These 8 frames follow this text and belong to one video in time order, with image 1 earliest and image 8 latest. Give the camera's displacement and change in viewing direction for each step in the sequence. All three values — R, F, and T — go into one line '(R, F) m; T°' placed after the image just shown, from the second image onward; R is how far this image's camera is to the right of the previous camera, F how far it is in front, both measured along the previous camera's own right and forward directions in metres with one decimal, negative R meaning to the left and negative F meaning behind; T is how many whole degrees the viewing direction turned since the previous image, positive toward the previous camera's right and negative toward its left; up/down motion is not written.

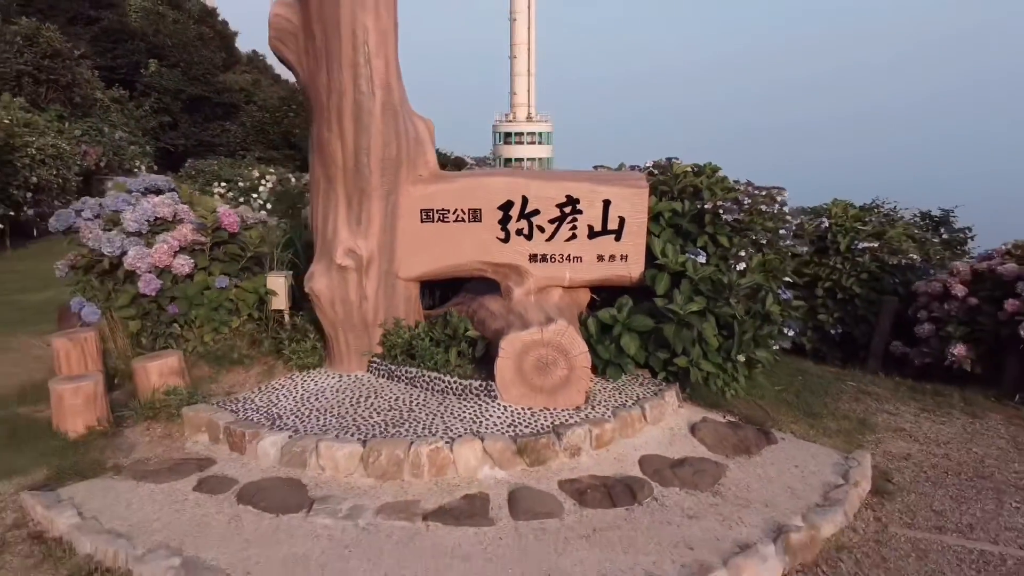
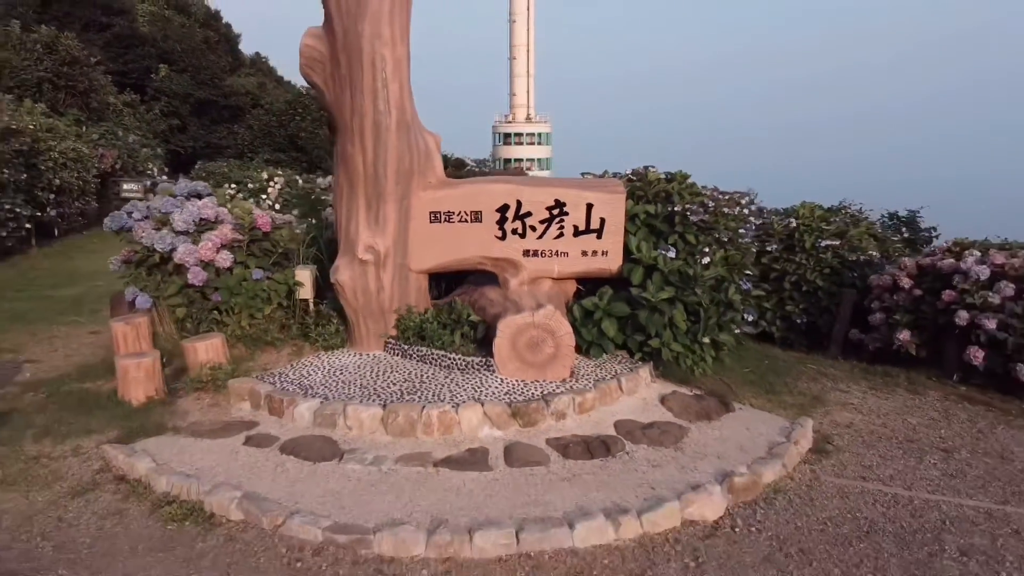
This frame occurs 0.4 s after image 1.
(0.0, -0.5) m; 0°
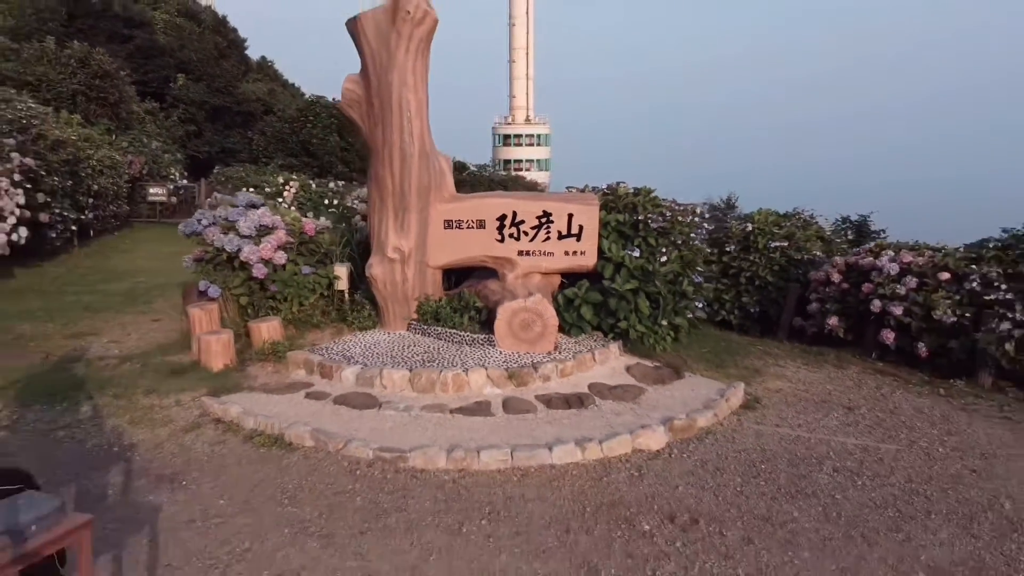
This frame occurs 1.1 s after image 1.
(0.0, -1.0) m; 0°
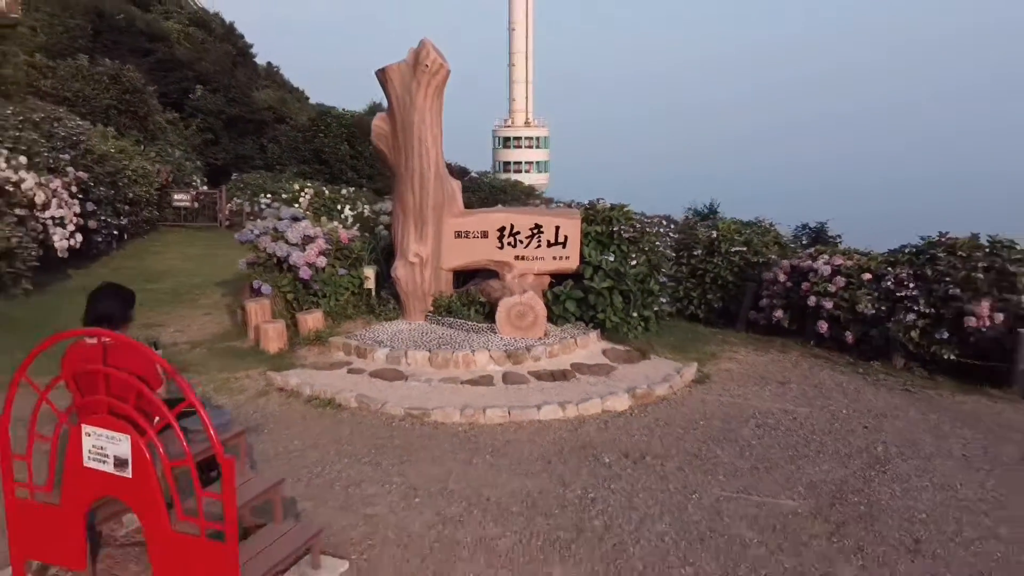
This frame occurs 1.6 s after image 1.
(0.0, -1.1) m; 0°
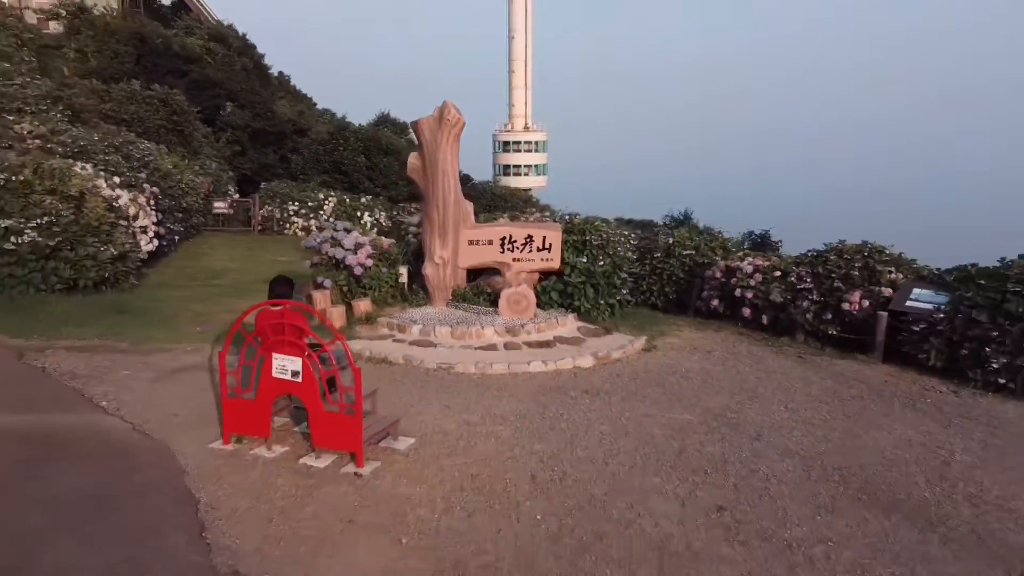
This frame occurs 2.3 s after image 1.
(0.0, -2.0) m; 0°
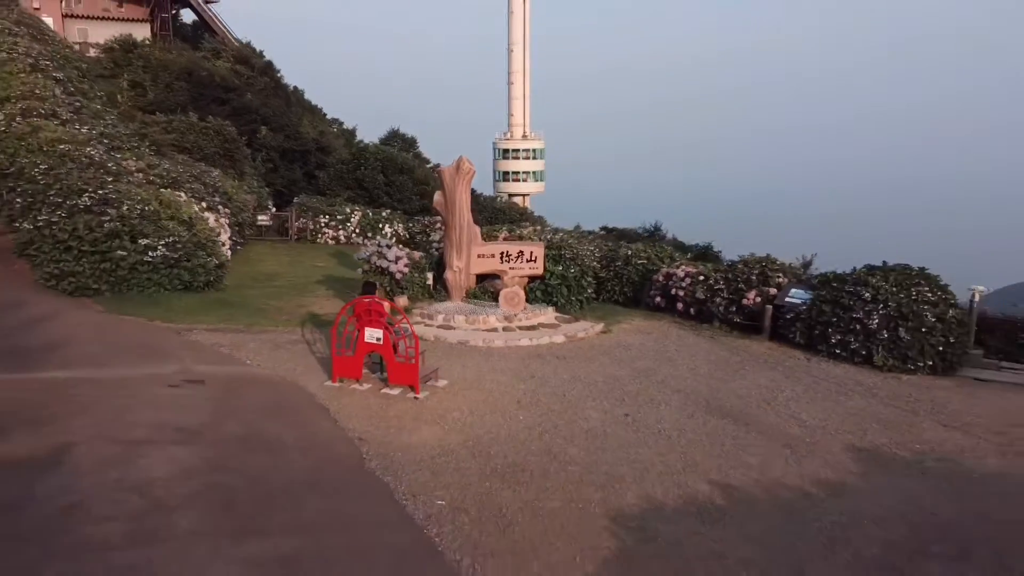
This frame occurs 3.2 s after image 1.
(0.0, -3.0) m; 0°
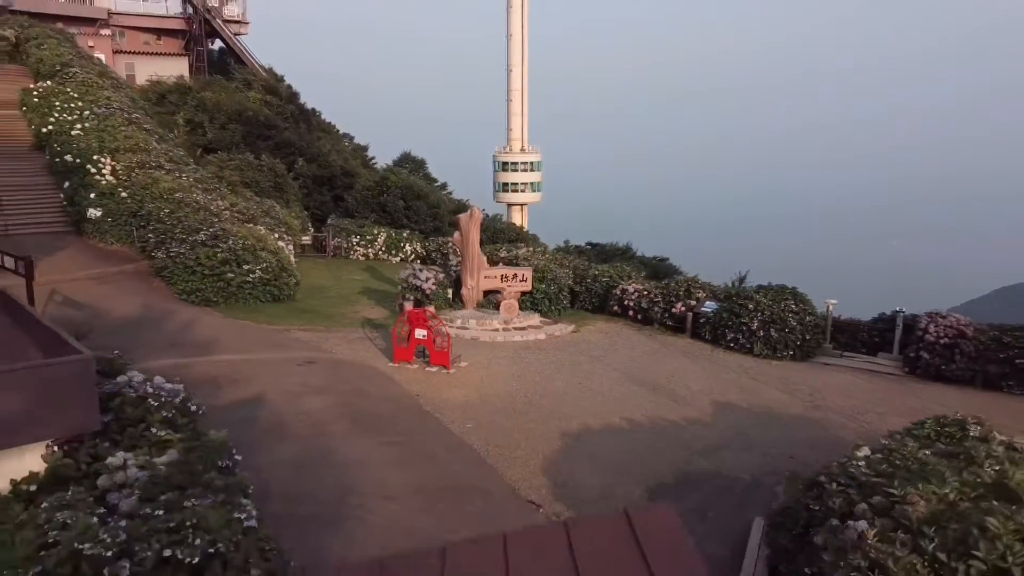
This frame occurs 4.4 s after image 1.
(0.0, -4.3) m; 0°
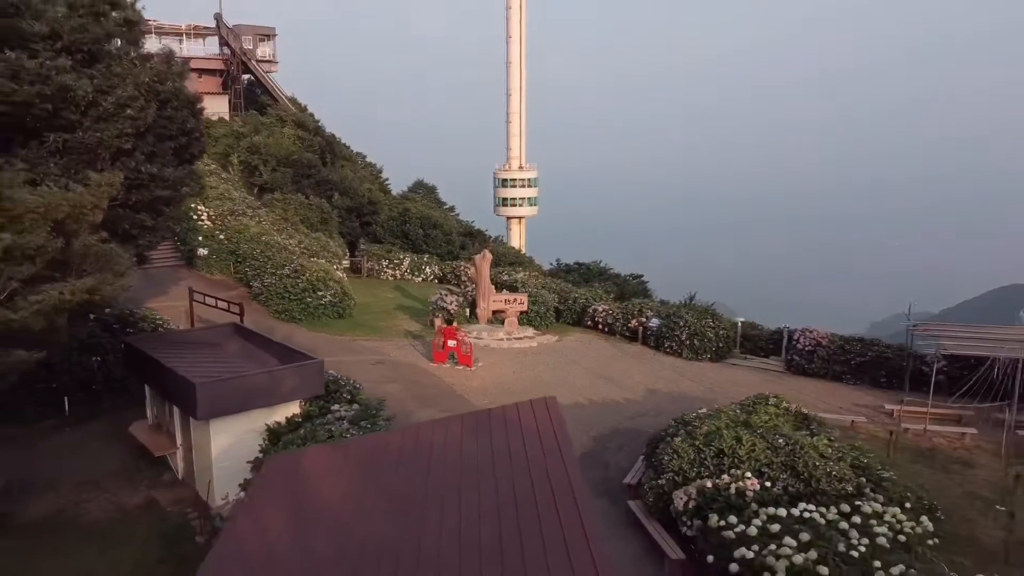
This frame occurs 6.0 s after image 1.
(-0.1, -5.6) m; 0°
